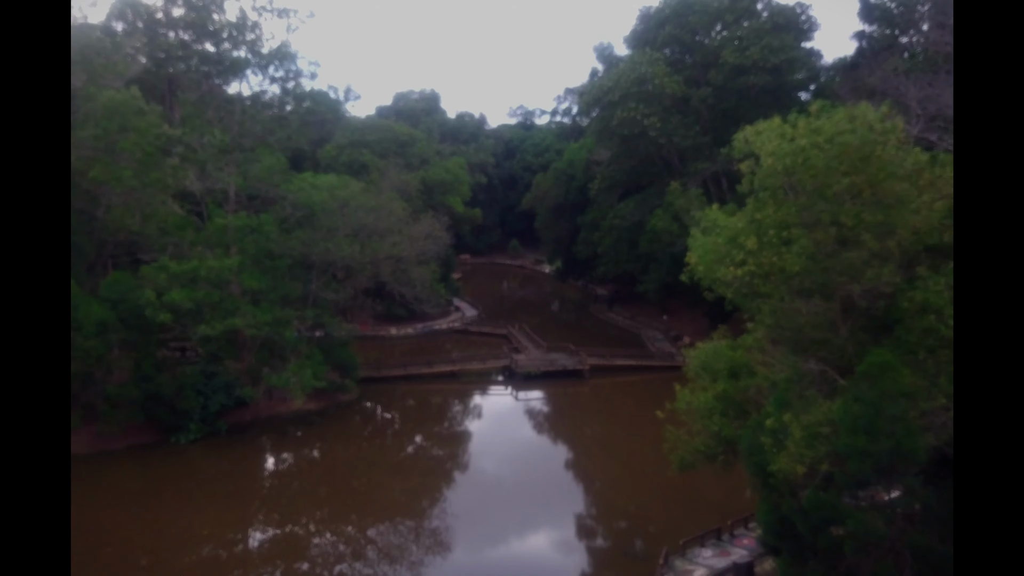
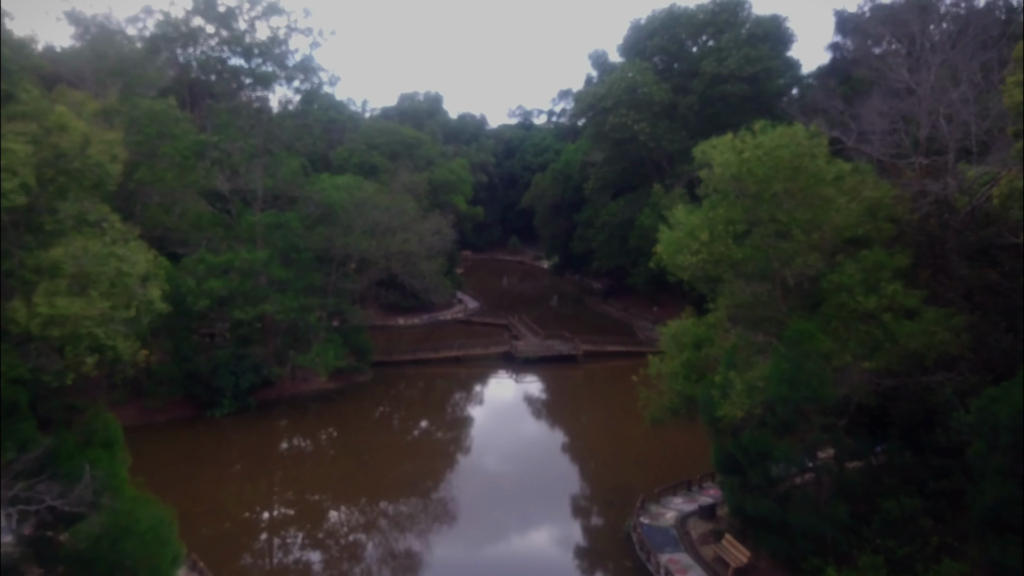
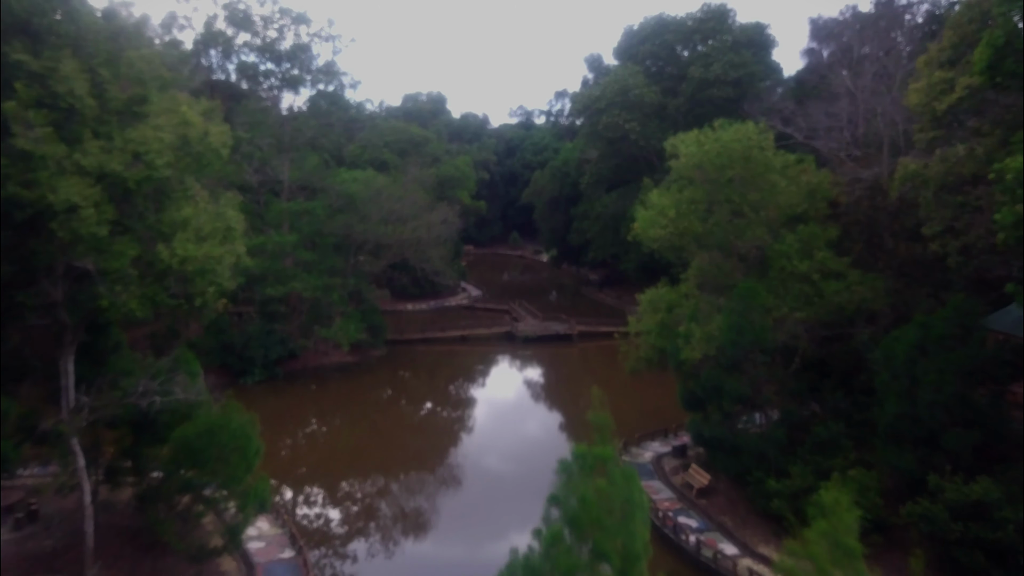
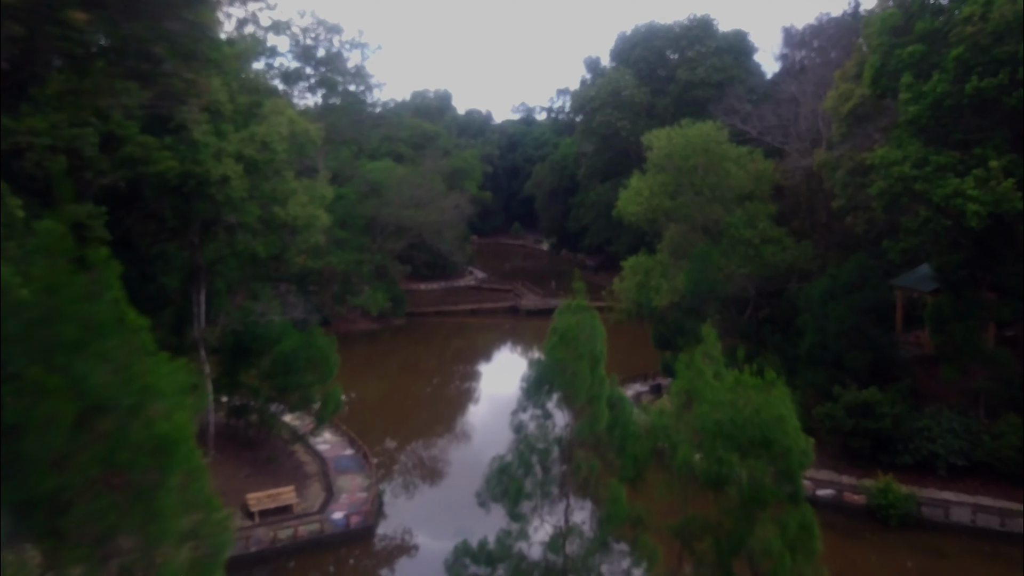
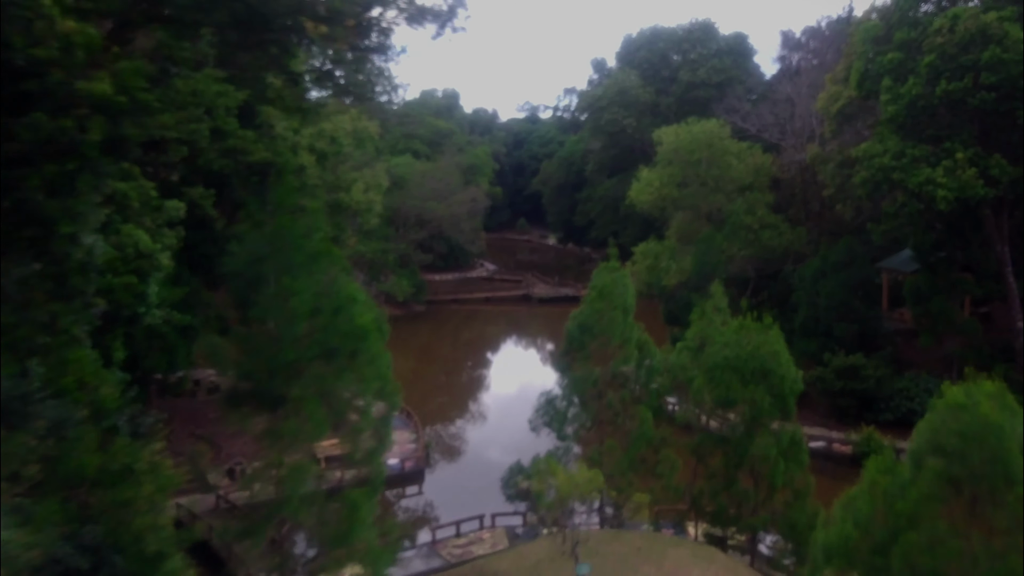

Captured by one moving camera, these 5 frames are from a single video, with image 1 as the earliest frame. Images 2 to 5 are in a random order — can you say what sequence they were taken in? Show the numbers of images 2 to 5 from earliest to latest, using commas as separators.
2, 3, 4, 5
